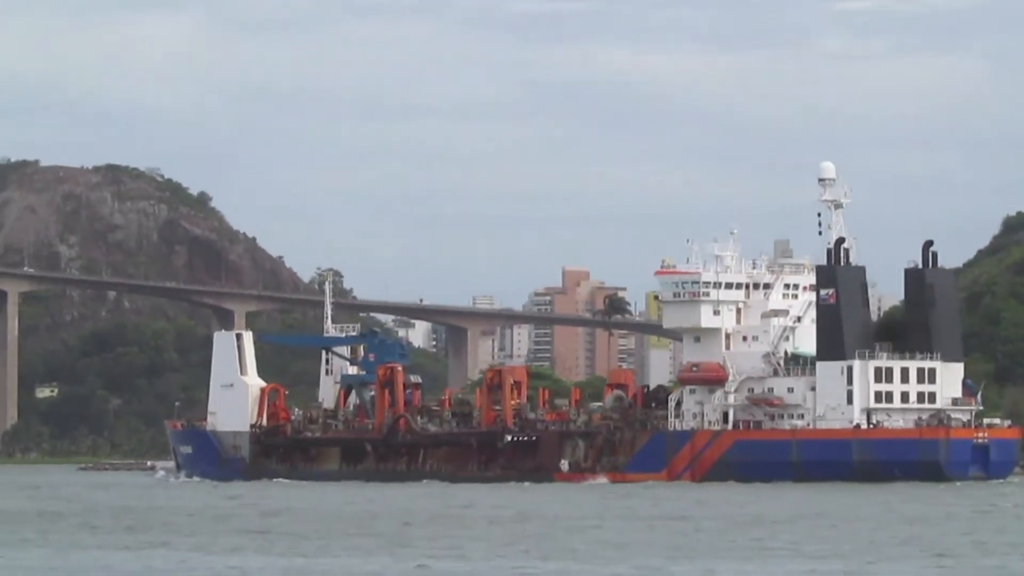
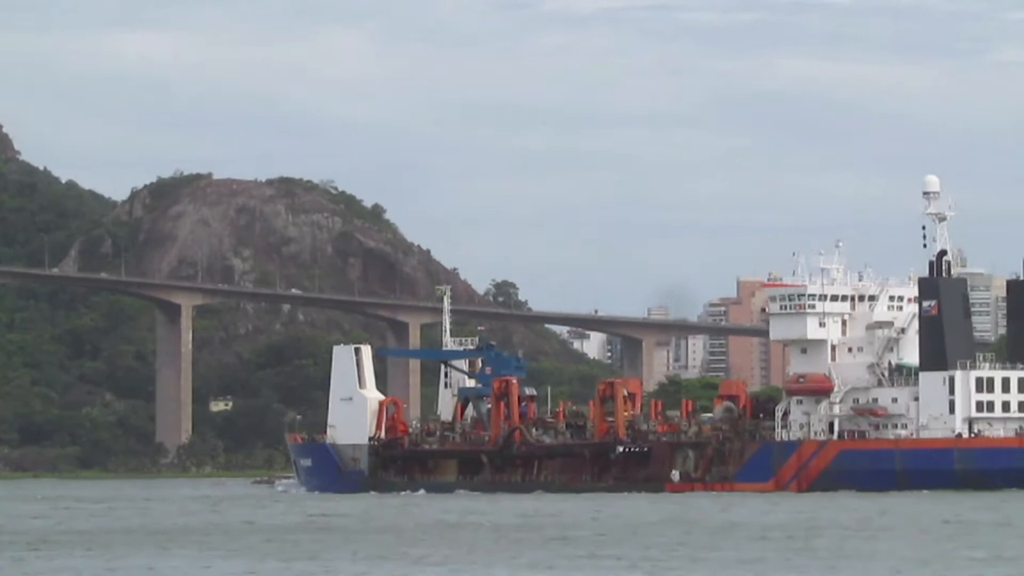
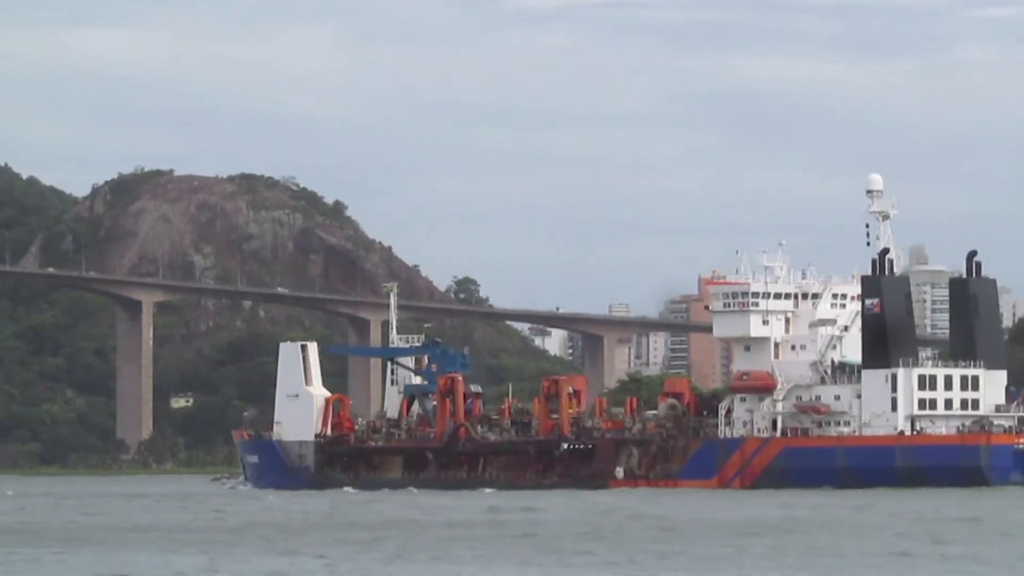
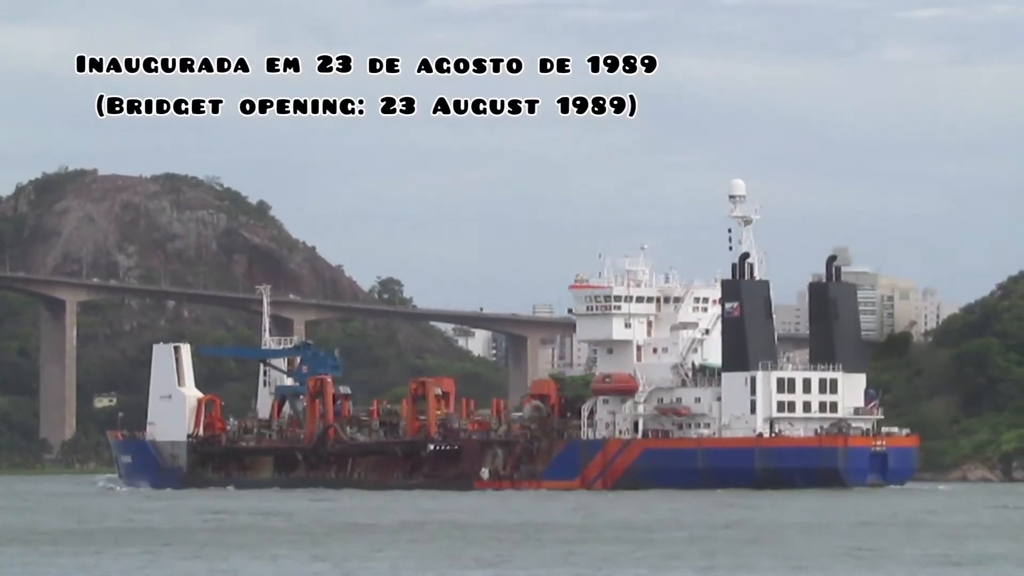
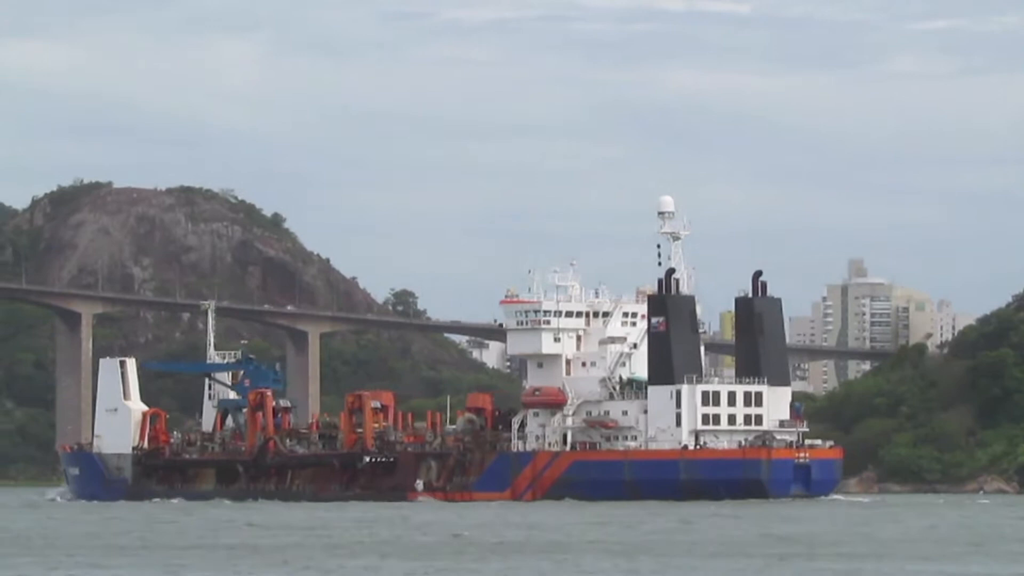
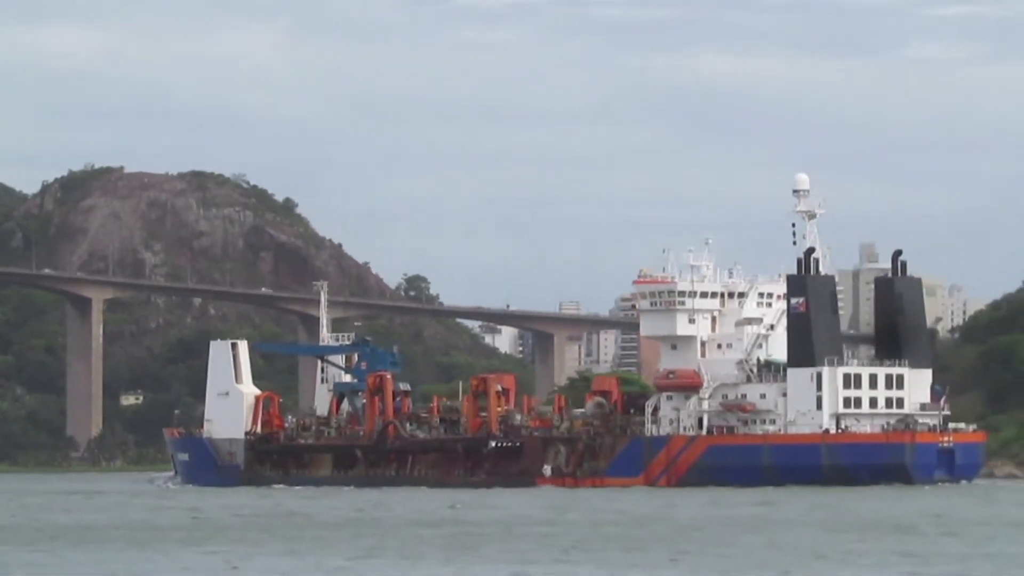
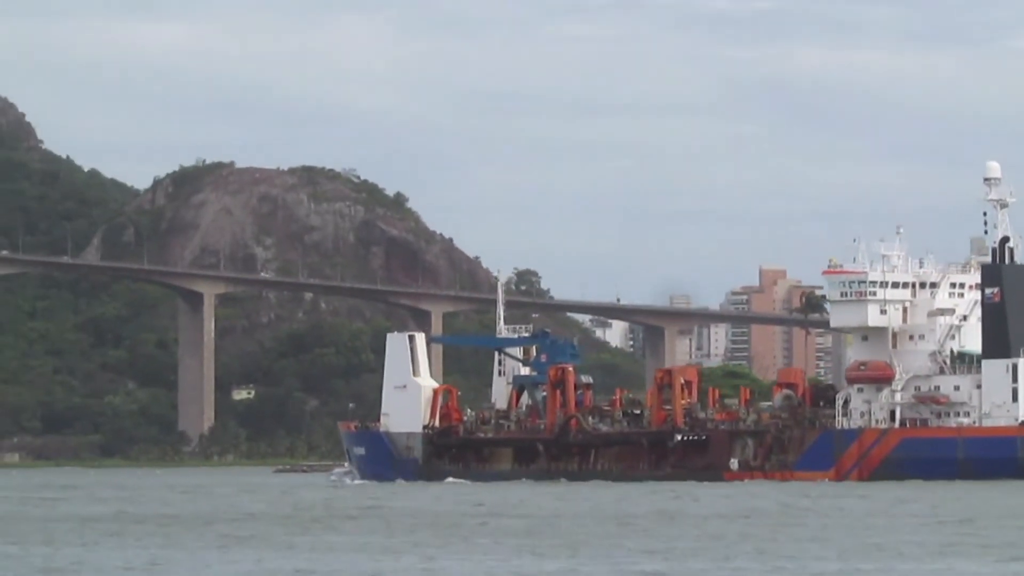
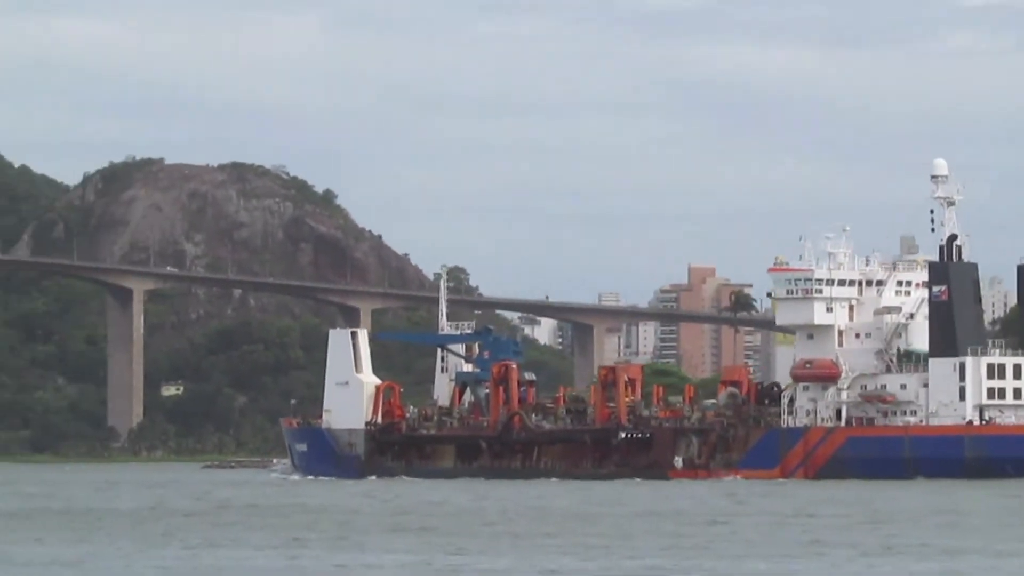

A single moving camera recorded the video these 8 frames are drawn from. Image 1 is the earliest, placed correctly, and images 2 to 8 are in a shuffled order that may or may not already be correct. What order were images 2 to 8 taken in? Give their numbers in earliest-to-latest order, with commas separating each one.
8, 7, 2, 3, 6, 4, 5
